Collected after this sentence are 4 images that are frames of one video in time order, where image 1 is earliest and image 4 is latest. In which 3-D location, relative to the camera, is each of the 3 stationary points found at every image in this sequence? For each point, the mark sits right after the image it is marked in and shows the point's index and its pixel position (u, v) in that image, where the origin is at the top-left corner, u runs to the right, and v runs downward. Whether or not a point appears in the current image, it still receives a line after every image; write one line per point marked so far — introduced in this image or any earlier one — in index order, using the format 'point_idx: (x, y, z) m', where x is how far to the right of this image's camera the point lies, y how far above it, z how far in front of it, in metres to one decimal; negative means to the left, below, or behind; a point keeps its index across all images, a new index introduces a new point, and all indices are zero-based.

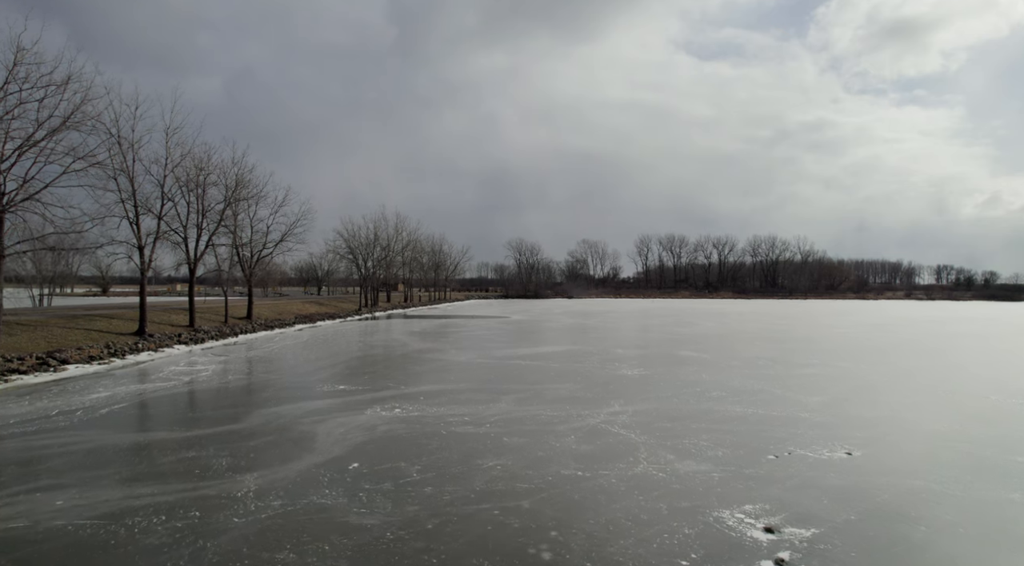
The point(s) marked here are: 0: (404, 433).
0: (-1.5, -2.1, +9.3) m
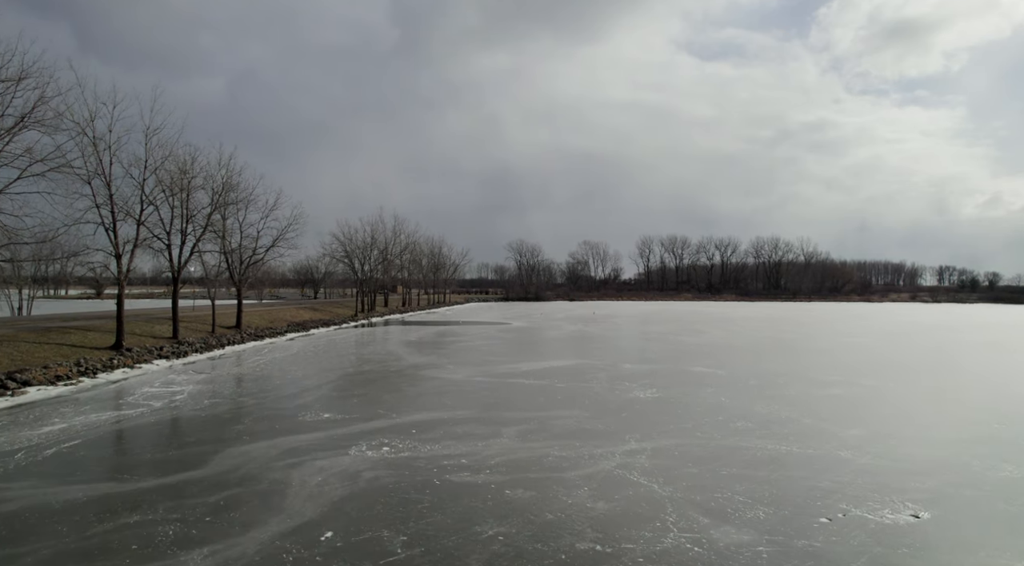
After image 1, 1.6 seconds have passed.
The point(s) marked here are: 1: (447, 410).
0: (-1.4, -2.4, +8.1) m
1: (-1.2, -2.4, +12.7) m
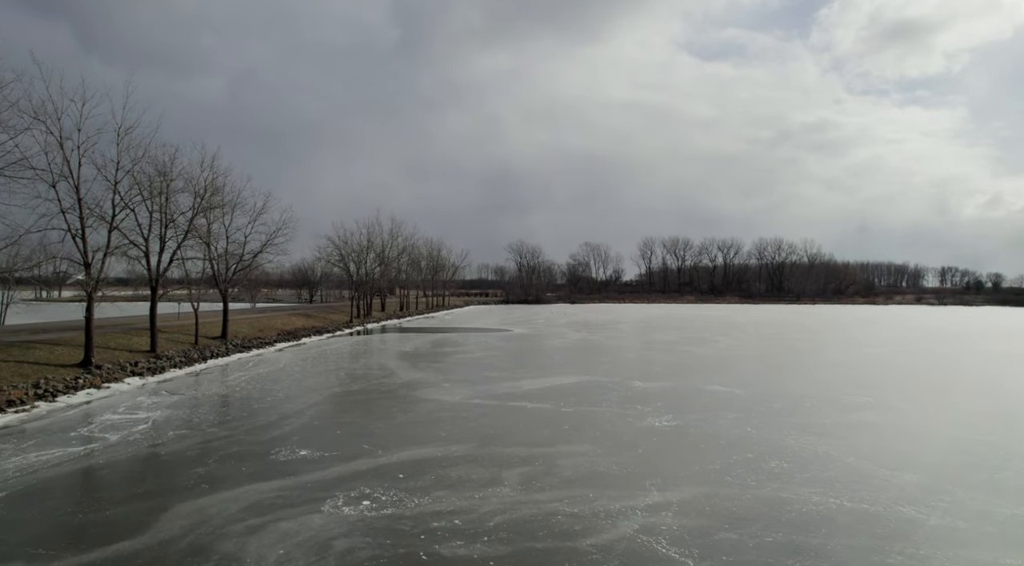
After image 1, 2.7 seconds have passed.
0: (-1.4, -2.7, +6.6) m
1: (-1.2, -2.7, +11.2) m
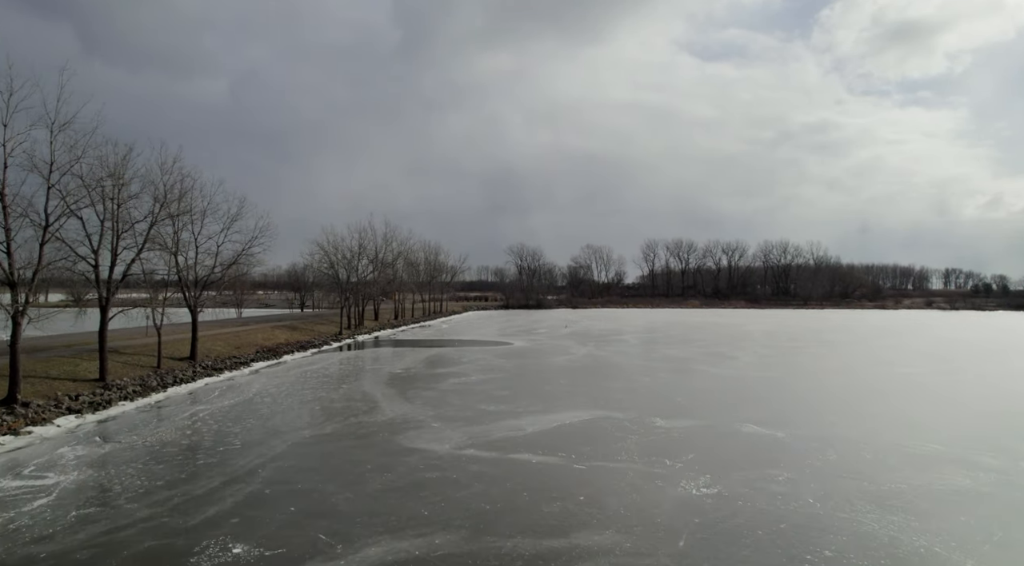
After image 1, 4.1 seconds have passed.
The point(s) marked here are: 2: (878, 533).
0: (-1.4, -3.2, +4.0) m
1: (-1.2, -3.2, +8.6) m
2: (+4.7, -3.2, +8.7) m
